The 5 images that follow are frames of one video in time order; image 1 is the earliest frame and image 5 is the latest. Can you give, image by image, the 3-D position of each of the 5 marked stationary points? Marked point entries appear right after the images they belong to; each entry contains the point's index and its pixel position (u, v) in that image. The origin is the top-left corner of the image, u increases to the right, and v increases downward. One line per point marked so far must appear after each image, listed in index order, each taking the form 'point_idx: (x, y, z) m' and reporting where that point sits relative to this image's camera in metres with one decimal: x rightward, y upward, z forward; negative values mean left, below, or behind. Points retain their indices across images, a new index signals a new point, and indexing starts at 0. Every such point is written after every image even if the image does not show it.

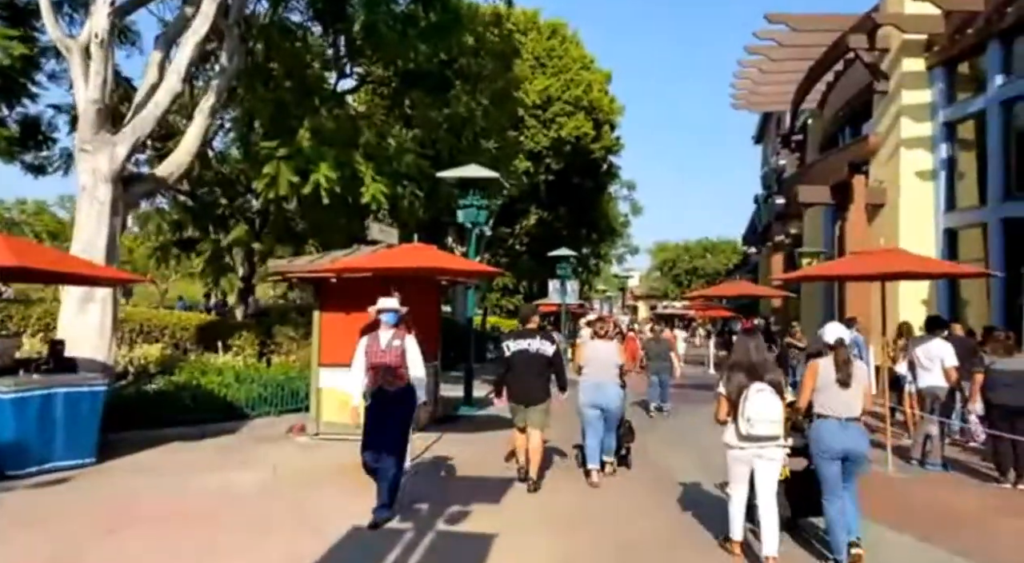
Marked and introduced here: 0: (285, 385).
0: (-3.8, -1.8, +12.3) m
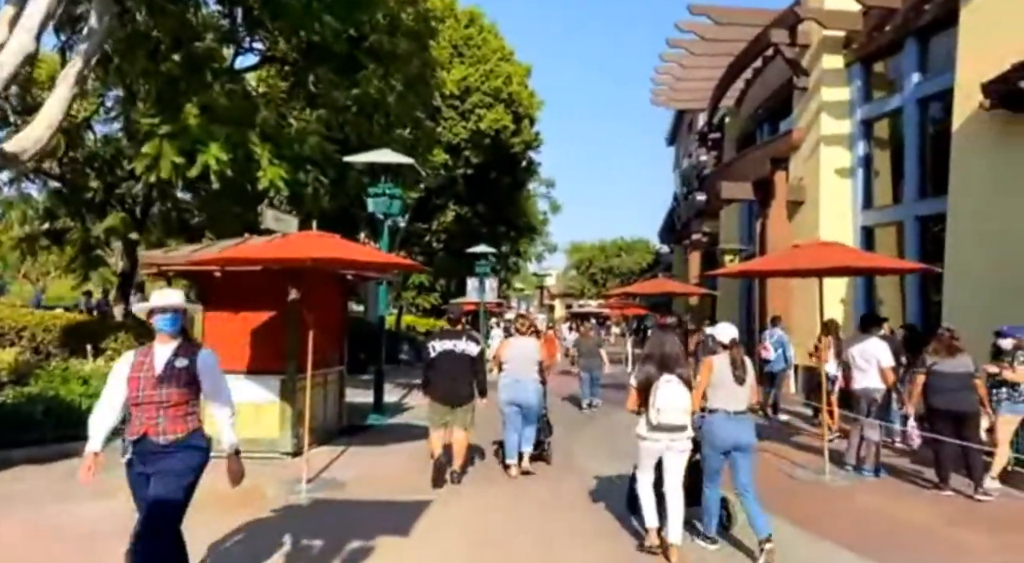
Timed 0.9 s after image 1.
0: (-5.1, -1.7, +10.8) m
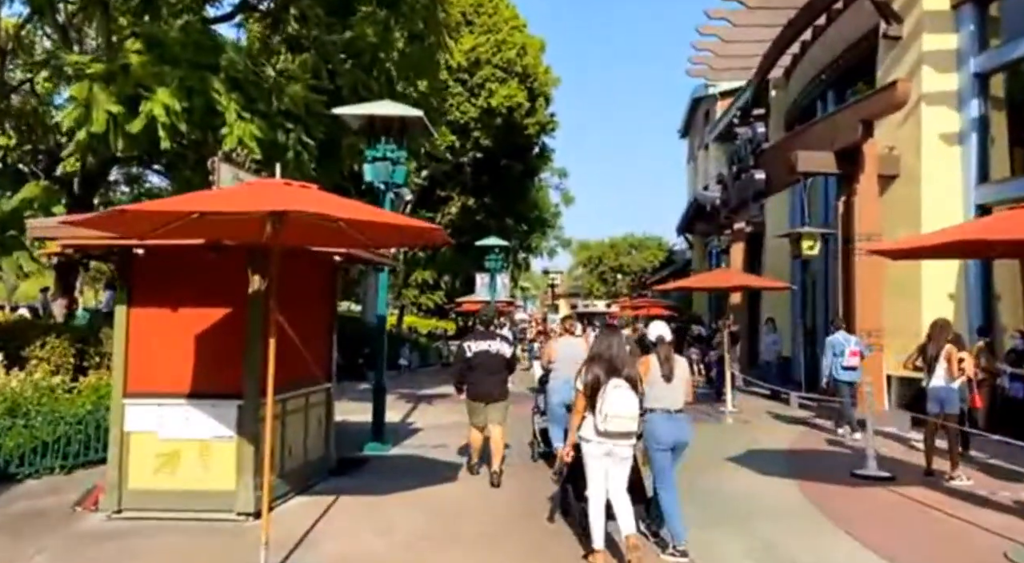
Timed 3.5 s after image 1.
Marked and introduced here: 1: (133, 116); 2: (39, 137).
0: (-4.6, -1.5, +8.0) m
1: (-4.6, +2.0, +8.9) m
2: (-8.1, +2.5, +12.6) m
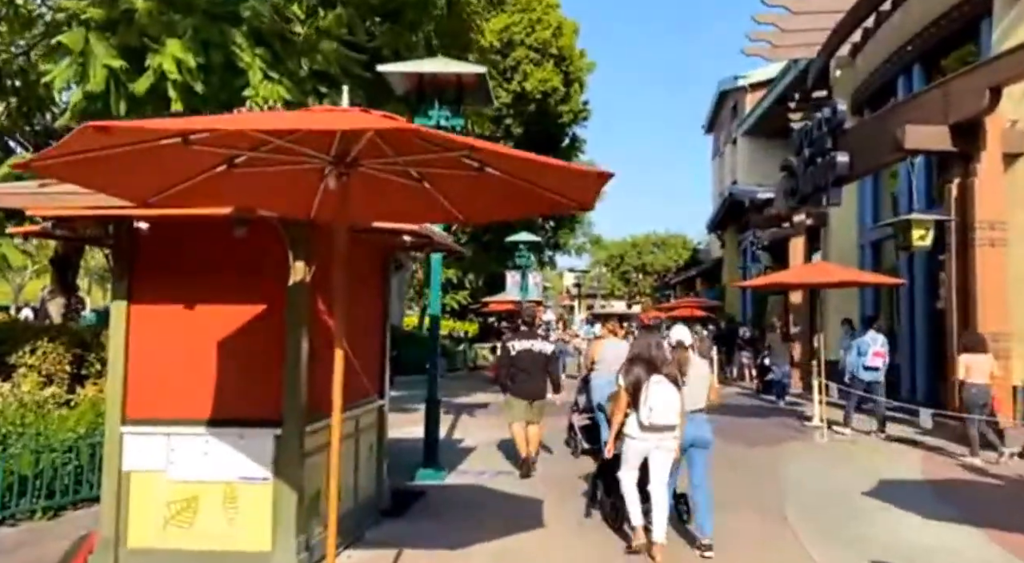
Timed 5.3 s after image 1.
0: (-3.7, -1.5, +6.4) m
1: (-3.7, +2.1, +7.3) m
2: (-7.2, +2.5, +11.1) m
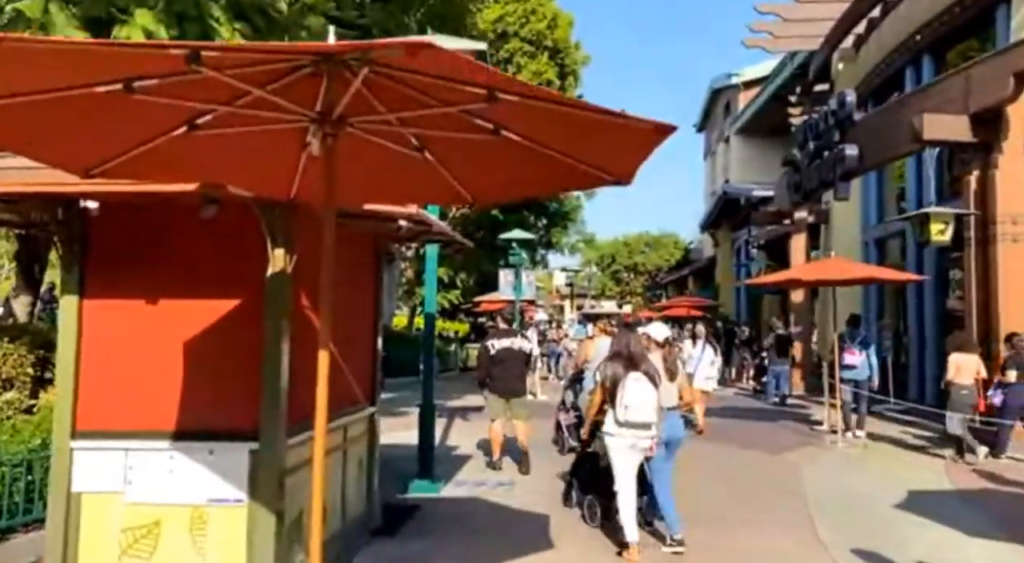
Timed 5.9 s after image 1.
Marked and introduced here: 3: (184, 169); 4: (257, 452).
0: (-3.7, -1.4, +5.7) m
1: (-3.7, +2.1, +6.7) m
2: (-7.2, +2.6, +10.4) m
3: (-1.5, +0.5, +3.3) m
4: (-1.4, -0.9, +3.9) m
